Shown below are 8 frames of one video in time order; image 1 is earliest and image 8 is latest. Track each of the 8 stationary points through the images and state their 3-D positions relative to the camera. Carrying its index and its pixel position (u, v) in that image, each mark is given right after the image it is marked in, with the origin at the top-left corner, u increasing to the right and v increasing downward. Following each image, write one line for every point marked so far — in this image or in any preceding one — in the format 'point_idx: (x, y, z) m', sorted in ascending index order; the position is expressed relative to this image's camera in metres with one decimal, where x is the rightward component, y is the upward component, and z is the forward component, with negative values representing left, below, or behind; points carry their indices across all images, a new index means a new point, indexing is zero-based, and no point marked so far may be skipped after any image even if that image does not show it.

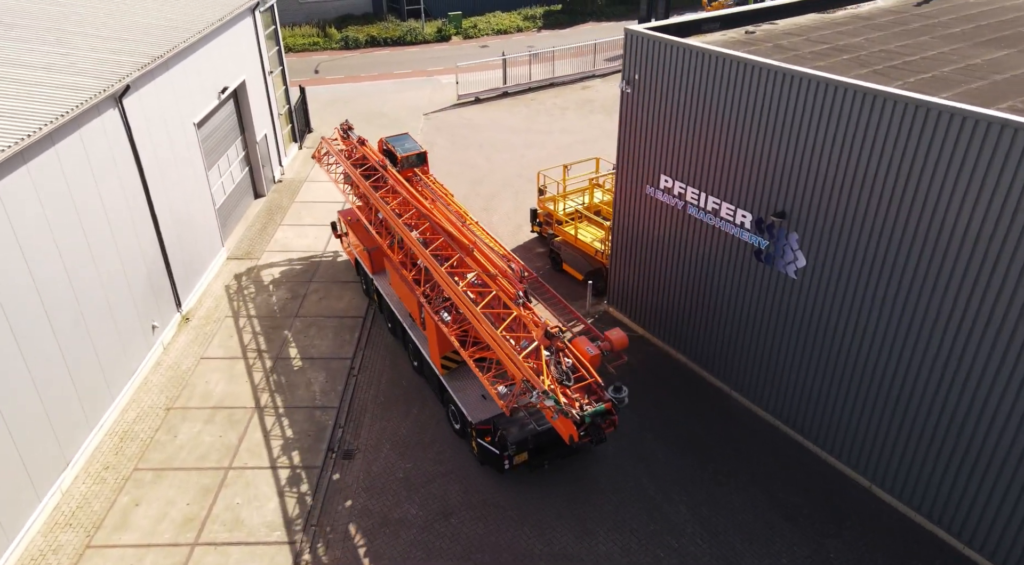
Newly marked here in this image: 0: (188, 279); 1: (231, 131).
0: (-7.4, 0.0, +15.8) m
1: (-7.9, +4.2, +19.5) m
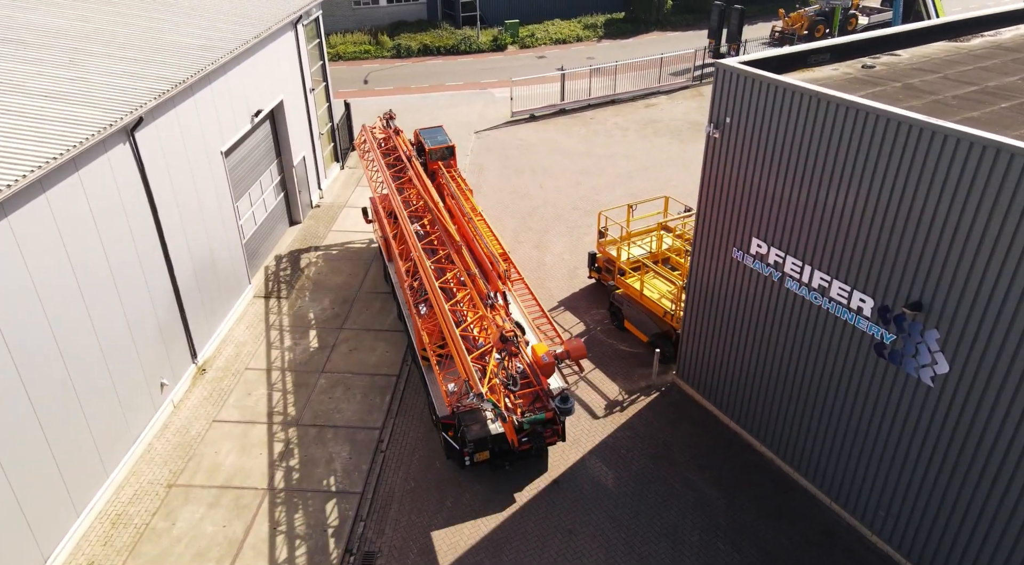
0: (-6.3, -0.9, +14.3) m
1: (-6.4, +3.3, +18.0) m
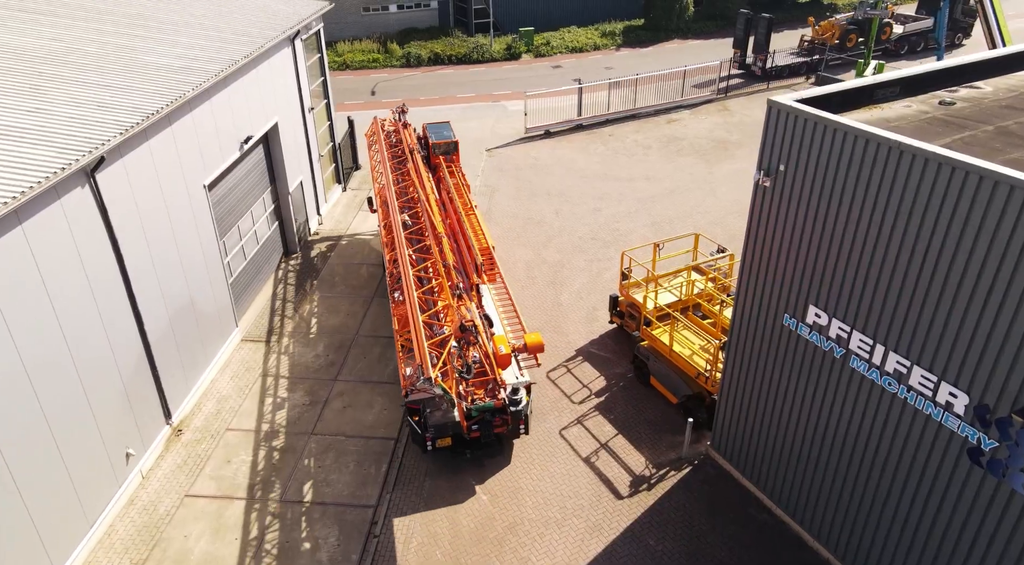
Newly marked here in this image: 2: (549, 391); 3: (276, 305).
0: (-6.0, -1.8, +12.9) m
1: (-6.0, +2.4, +16.6) m
2: (+0.7, -2.1, +13.6) m
3: (-5.5, -0.5, +16.3) m
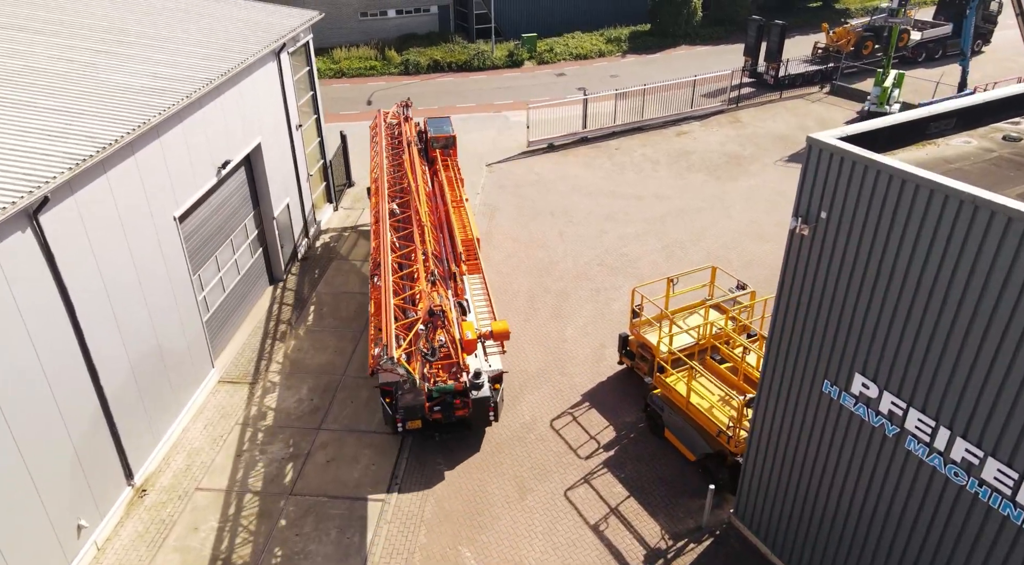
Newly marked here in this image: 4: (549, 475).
0: (-6.0, -2.5, +11.6) m
1: (-6.0, +1.7, +15.4) m
2: (+0.7, -2.9, +12.3) m
3: (-5.5, -1.3, +15.1) m
4: (+0.6, -3.2, +11.7) m
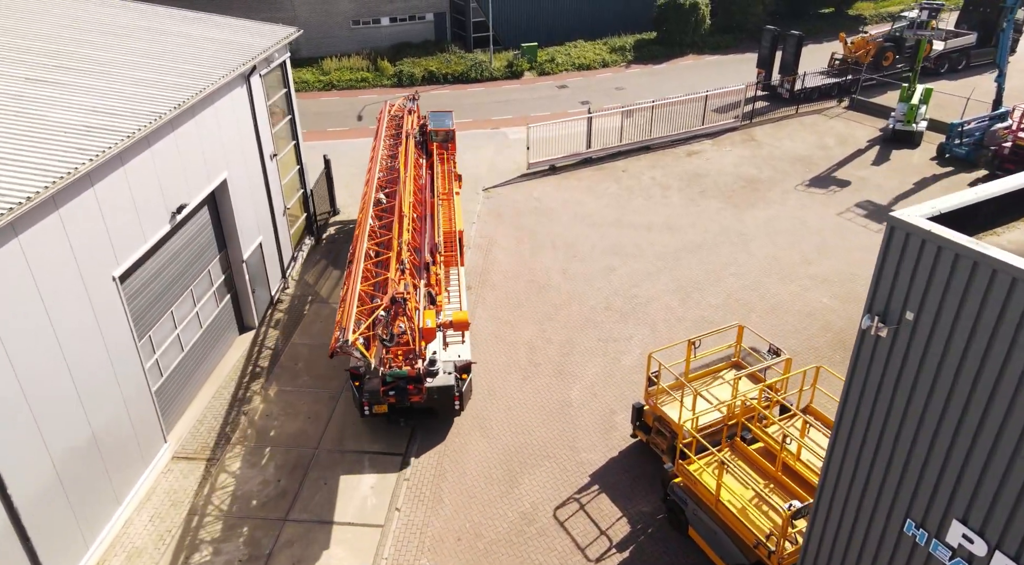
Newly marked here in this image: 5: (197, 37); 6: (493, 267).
0: (-6.1, -3.6, +9.9) m
1: (-6.1, +0.6, +13.6) m
2: (+0.7, -3.9, +10.5) m
3: (-5.5, -2.3, +13.3) m
4: (+0.6, -4.3, +9.9) m
5: (-6.9, +5.4, +15.2) m
6: (-0.5, +0.4, +18.1) m
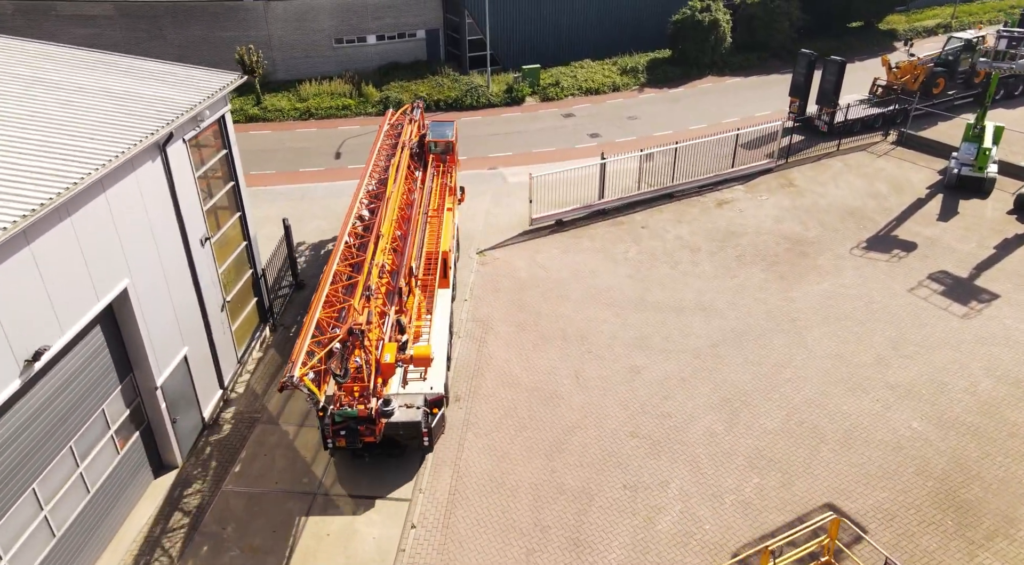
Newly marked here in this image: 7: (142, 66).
0: (-6.1, -5.7, +6.3) m
1: (-6.1, -1.6, +10.0) m
2: (+0.7, -6.0, +6.9) m
3: (-5.5, -4.5, +9.7) m
4: (+0.6, -6.4, +6.3) m
5: (-6.9, +3.2, +11.7) m
6: (-0.5, -1.7, +14.5) m
7: (-6.9, +4.1, +13.0) m
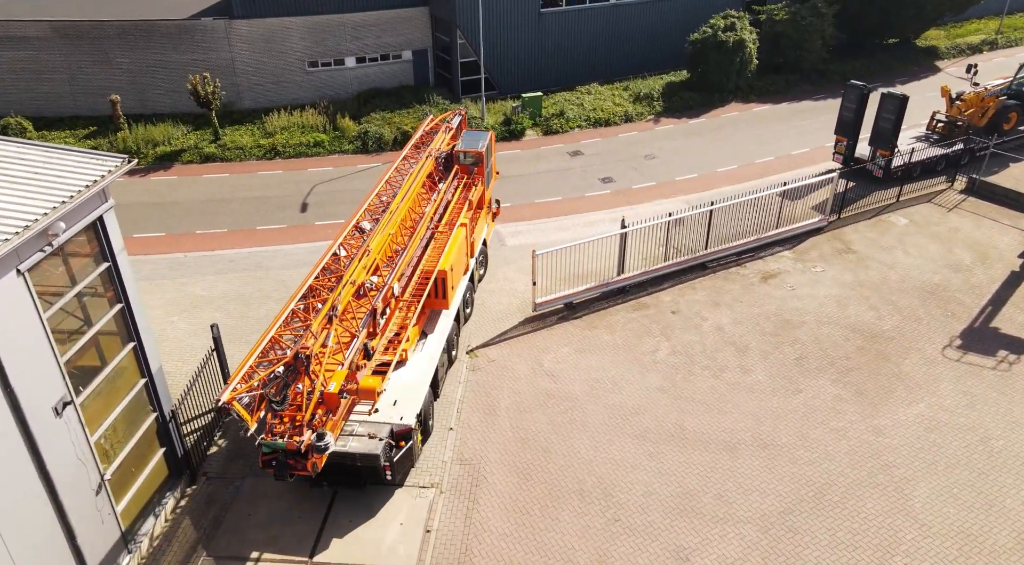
0: (-6.1, -8.0, +2.3) m
1: (-6.0, -3.8, +6.0) m
2: (+0.7, -8.3, +3.0) m
3: (-5.5, -6.7, +5.7) m
4: (+0.6, -8.6, +2.3) m
5: (-6.9, +1.0, +7.7) m
6: (-0.5, -4.0, +10.5) m
7: (-6.9, +1.8, +9.0) m
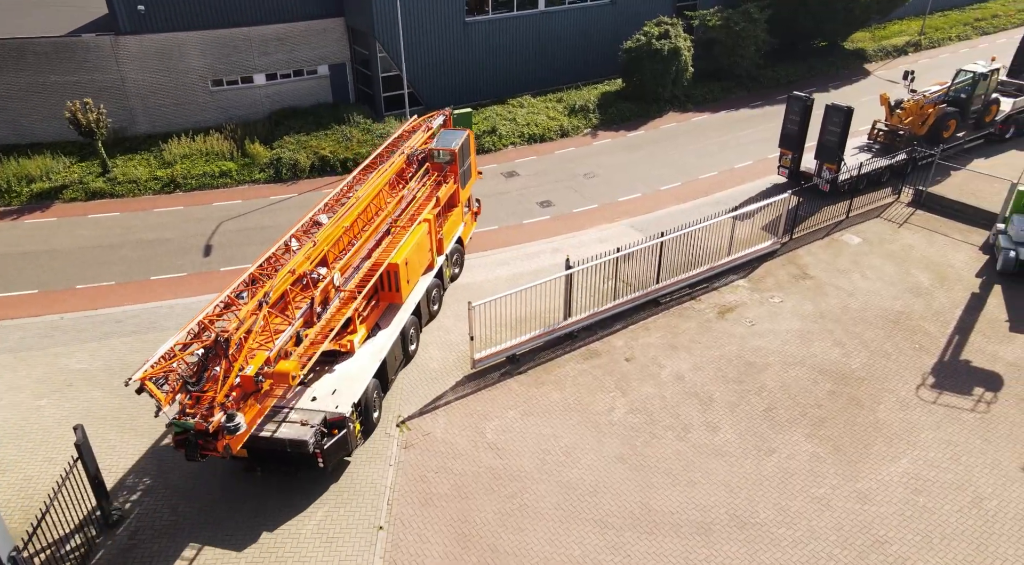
0: (-5.8, -9.3, -0.1) m
1: (-6.3, -5.2, +3.6) m
2: (+0.9, -9.3, +1.2) m
3: (-5.6, -8.0, +3.4) m
4: (+0.9, -9.7, +0.5) m
5: (-7.5, -0.4, +5.2) m
6: (-1.2, -5.1, +8.6) m
7: (-7.7, +0.4, +6.5) m
